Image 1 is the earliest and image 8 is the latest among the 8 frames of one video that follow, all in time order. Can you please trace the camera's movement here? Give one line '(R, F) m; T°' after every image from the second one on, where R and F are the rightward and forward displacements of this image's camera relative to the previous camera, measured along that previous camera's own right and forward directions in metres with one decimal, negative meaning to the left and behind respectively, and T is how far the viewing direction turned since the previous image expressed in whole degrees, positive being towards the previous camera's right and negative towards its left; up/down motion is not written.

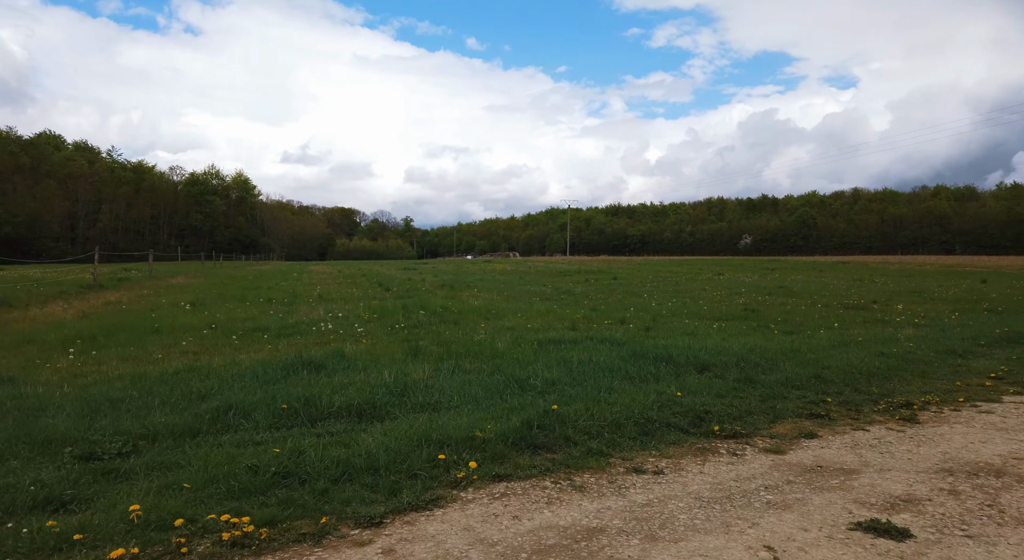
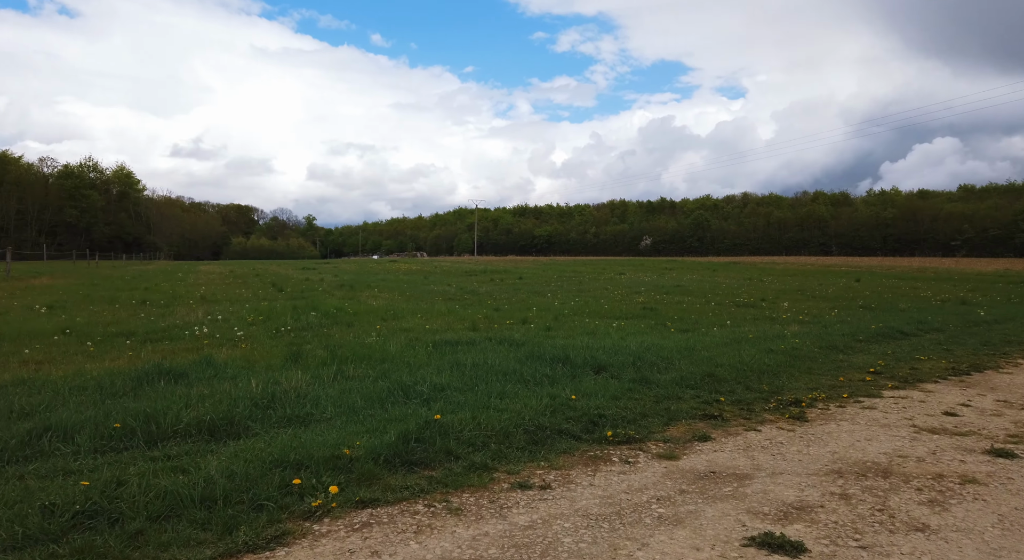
(+0.2, +0.5) m; +8°
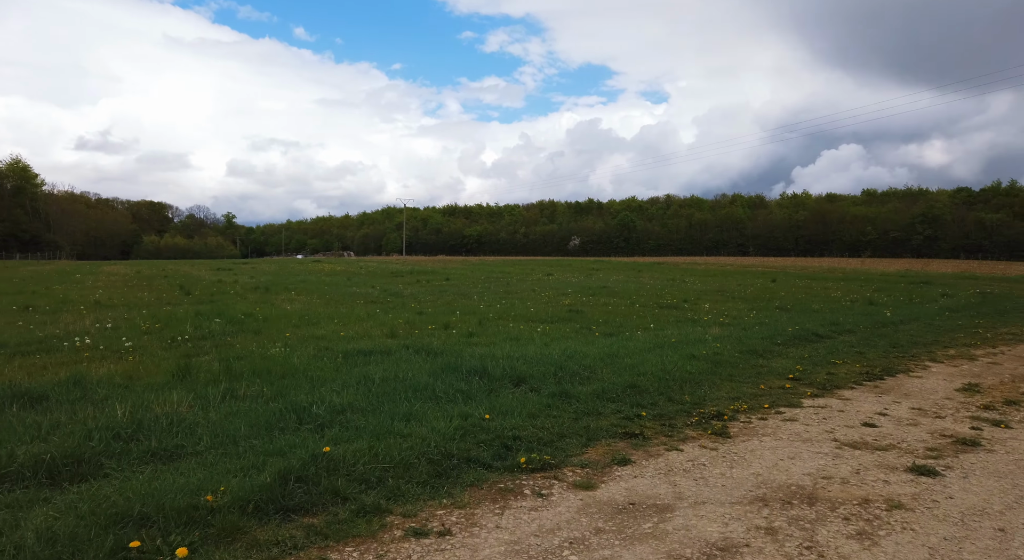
(+0.2, +0.6) m; +6°
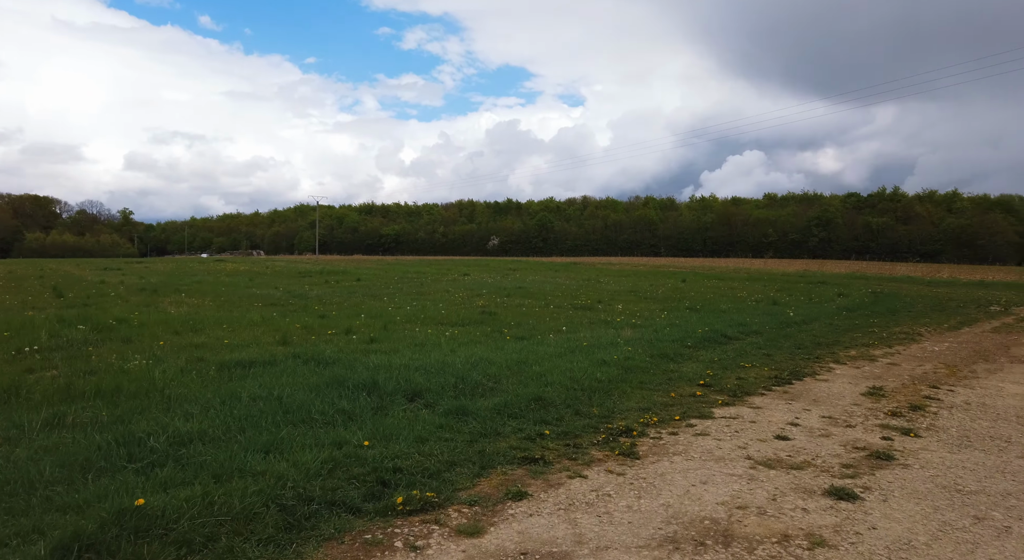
(+0.3, +0.8) m; +7°
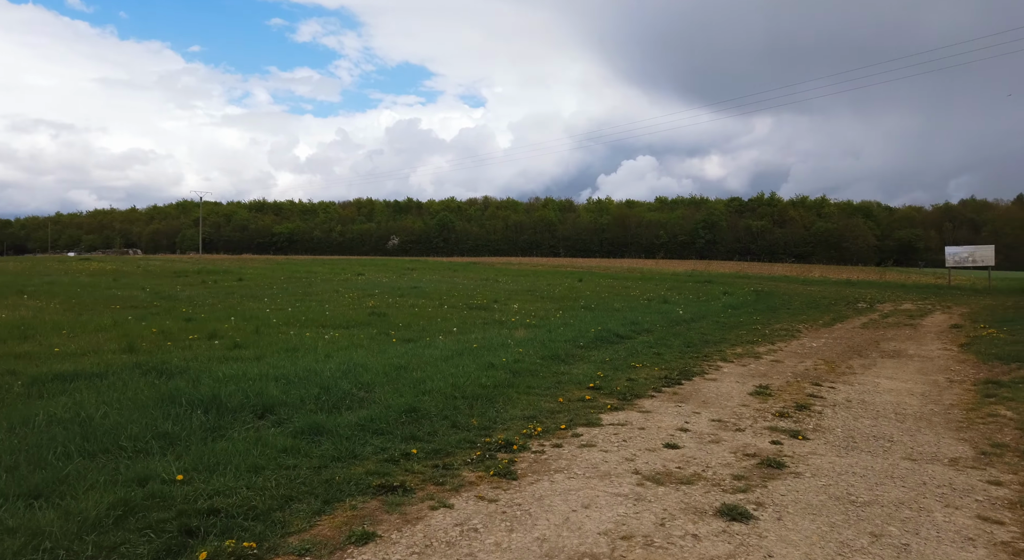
(+0.3, +0.8) m; +8°
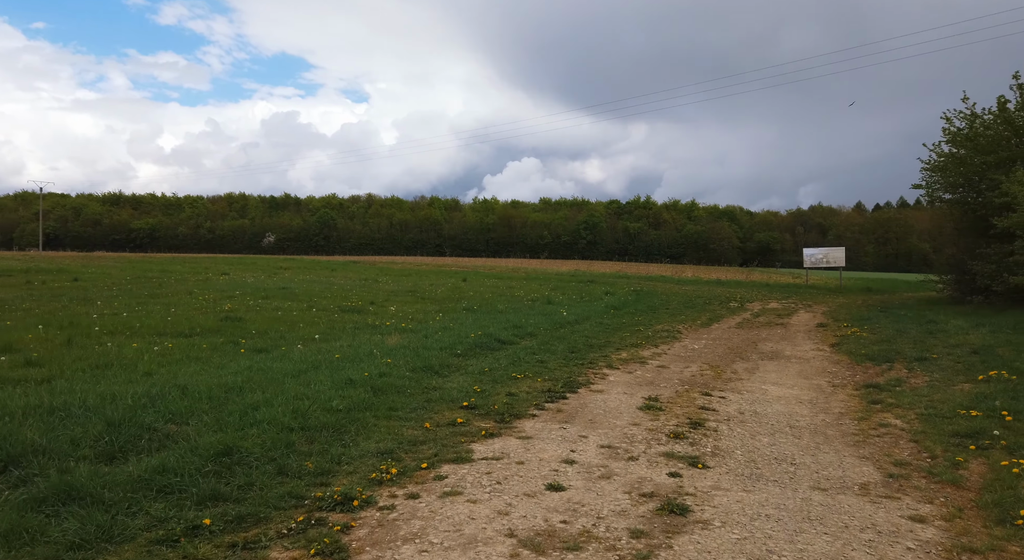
(+0.3, +1.4) m; +10°
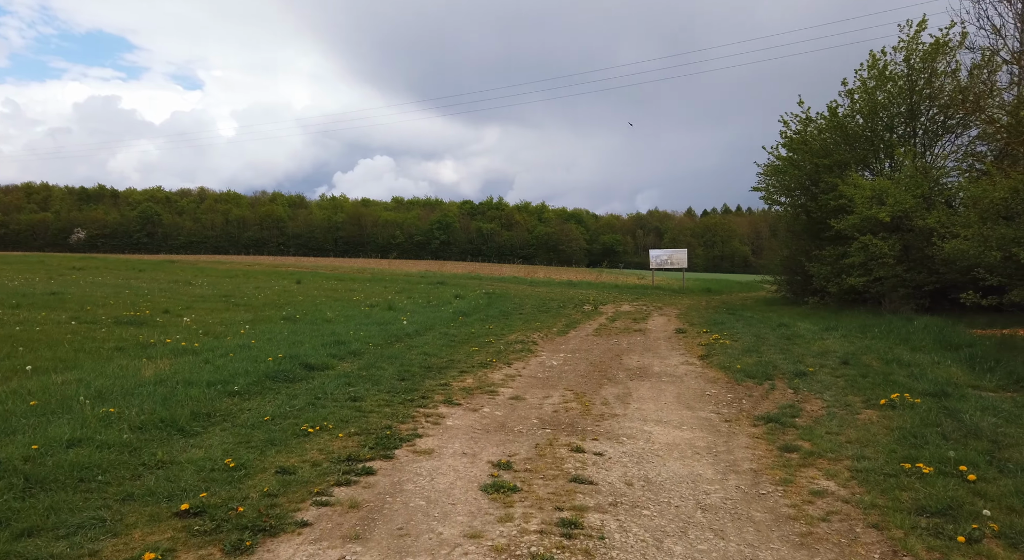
(+0.7, +3.3) m; +12°
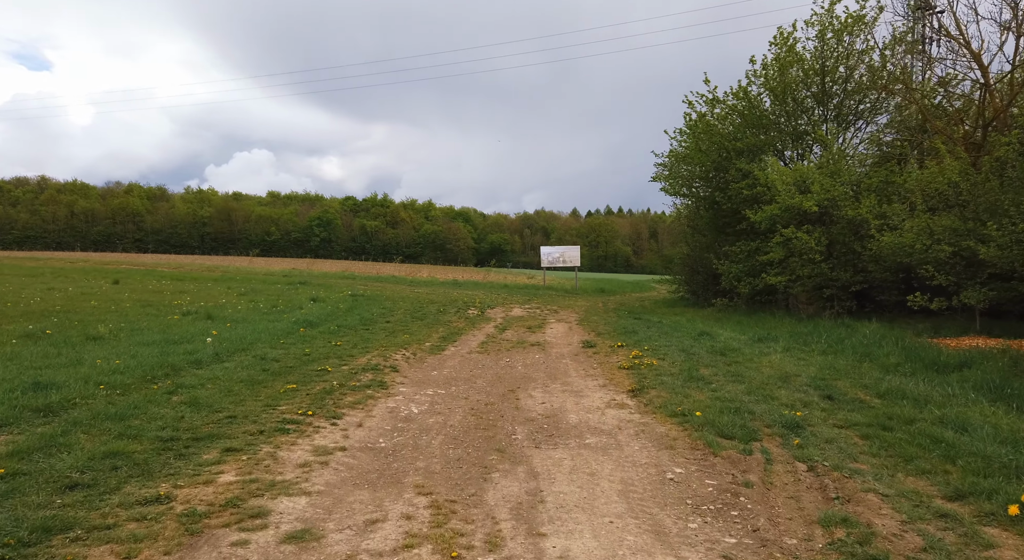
(+0.8, +5.6) m; +9°
